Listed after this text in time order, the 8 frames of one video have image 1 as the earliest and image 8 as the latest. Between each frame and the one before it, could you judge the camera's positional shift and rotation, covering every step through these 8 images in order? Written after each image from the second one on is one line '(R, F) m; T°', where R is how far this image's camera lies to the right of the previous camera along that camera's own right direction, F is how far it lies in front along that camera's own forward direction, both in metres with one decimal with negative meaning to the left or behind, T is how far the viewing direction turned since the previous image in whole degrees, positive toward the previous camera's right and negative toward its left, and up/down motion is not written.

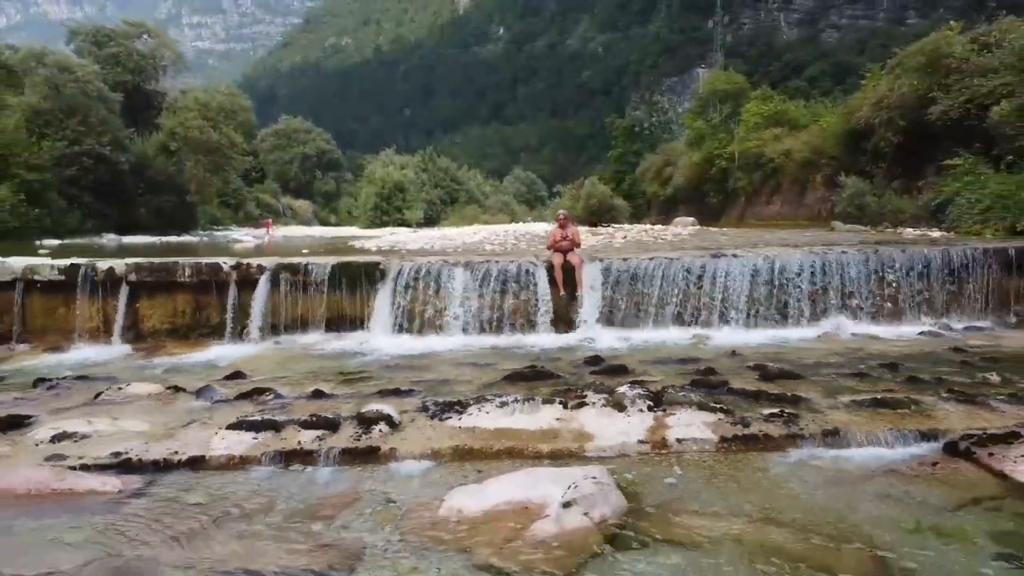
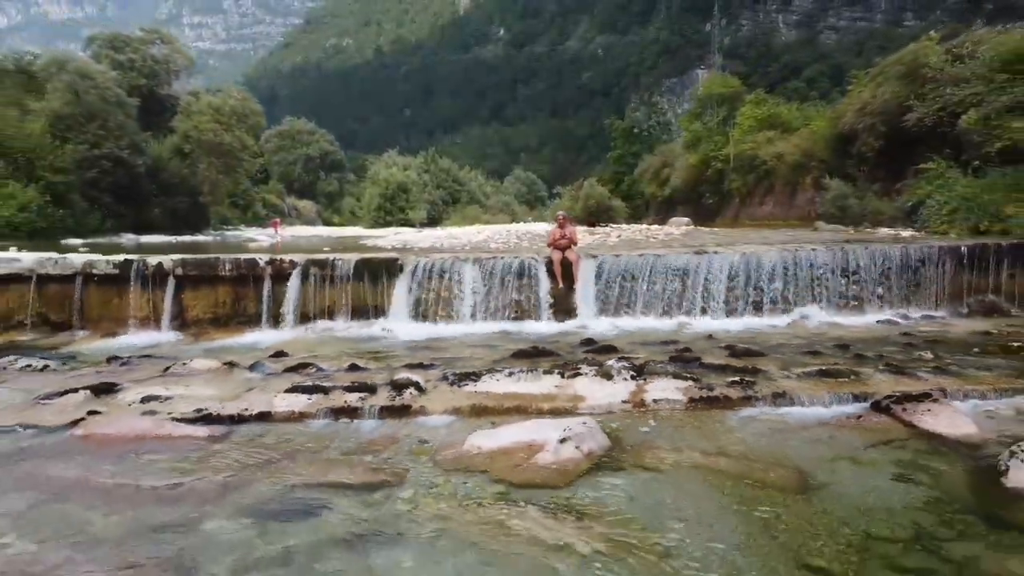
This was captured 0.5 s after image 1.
(-0.1, -1.3) m; 0°
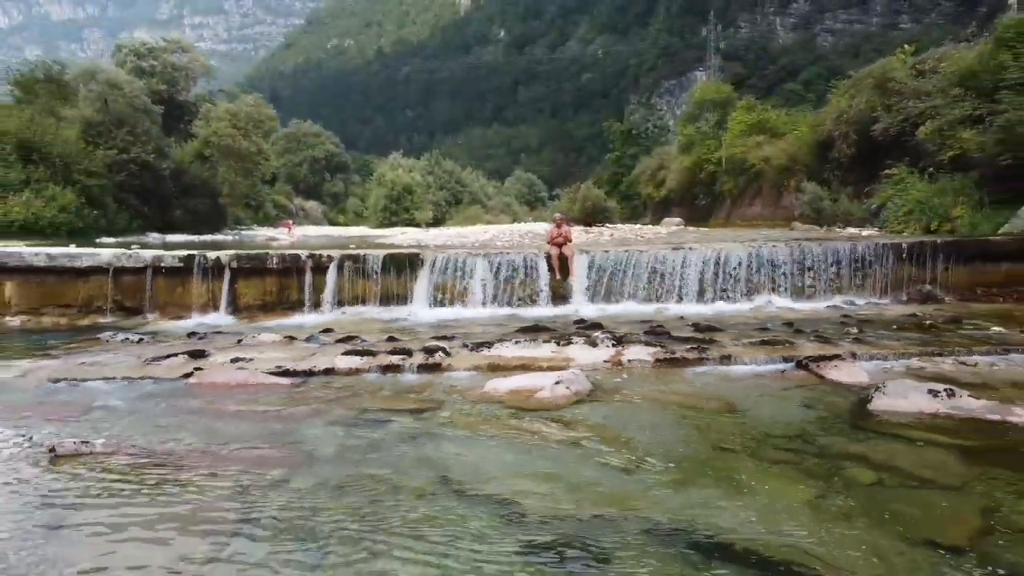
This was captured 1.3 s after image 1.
(-0.1, -2.0) m; 0°
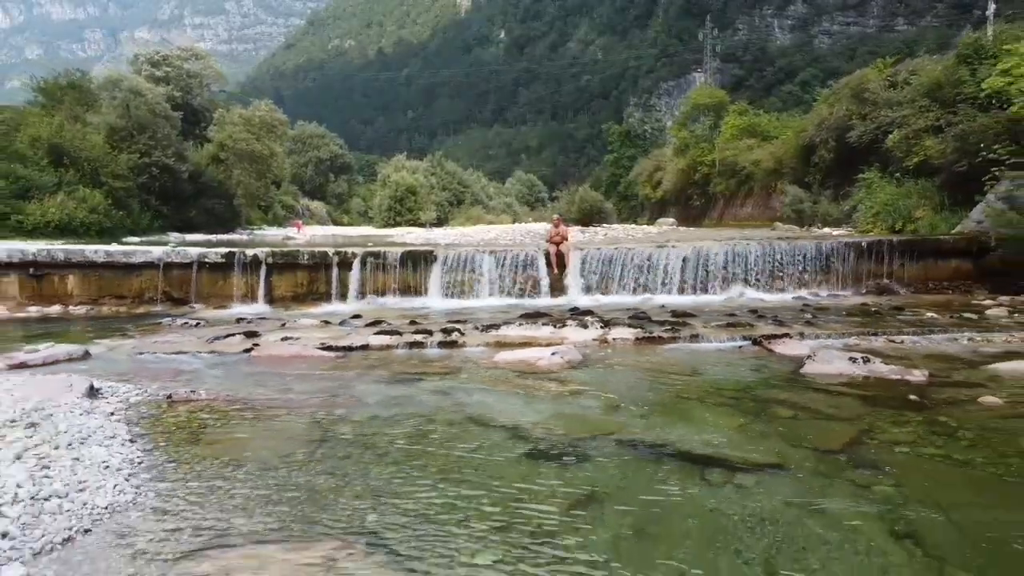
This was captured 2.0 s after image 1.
(-0.1, -1.8) m; 0°
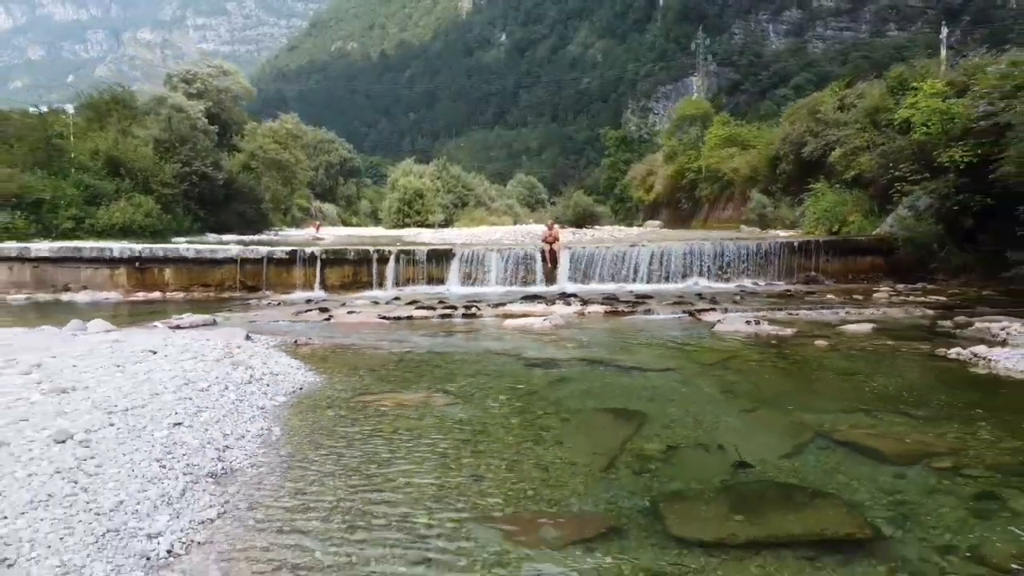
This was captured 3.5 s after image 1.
(-0.1, -4.1) m; 0°
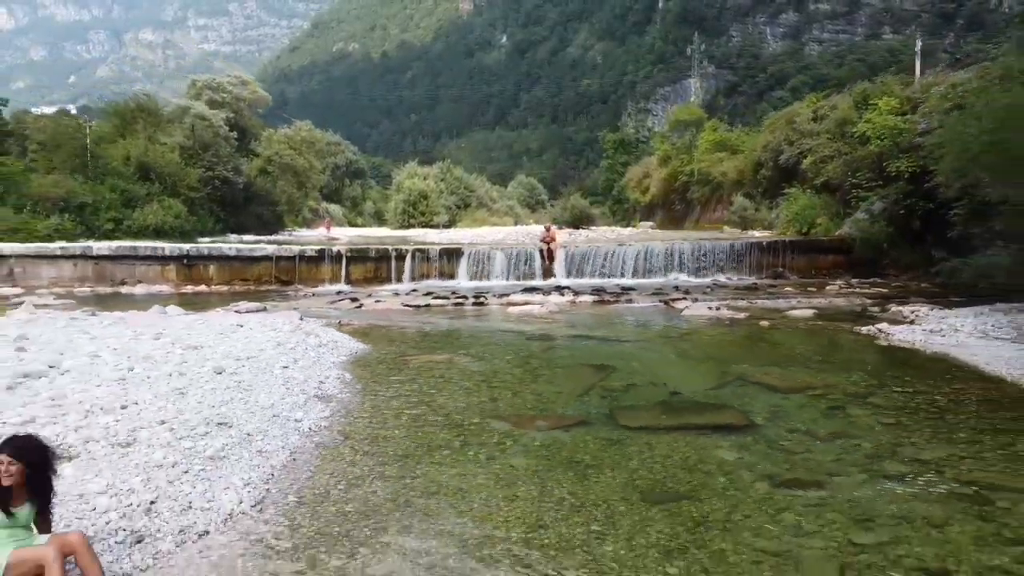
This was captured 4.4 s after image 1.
(-0.1, -2.6) m; 0°
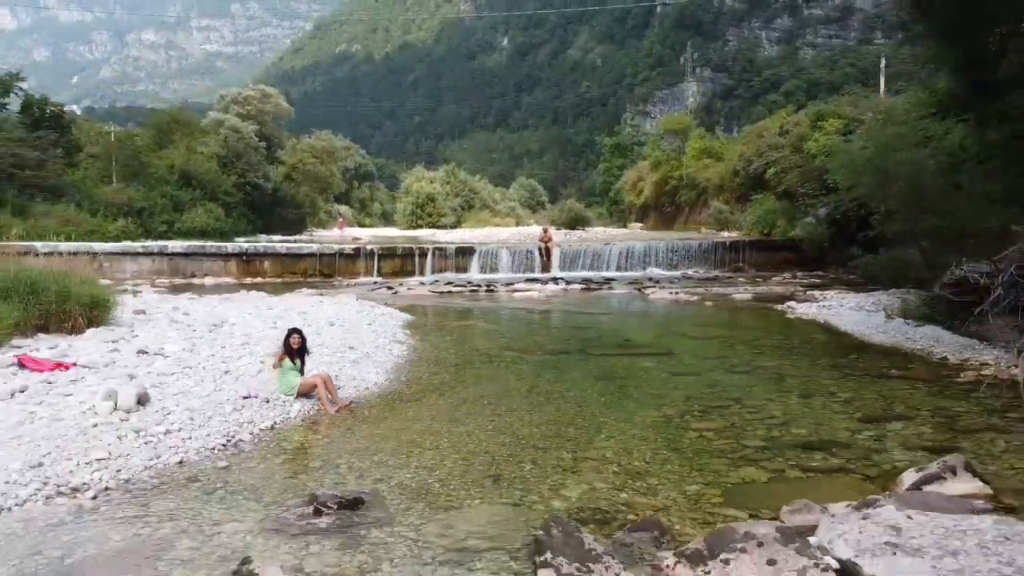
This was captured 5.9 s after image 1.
(-0.2, -4.4) m; 0°
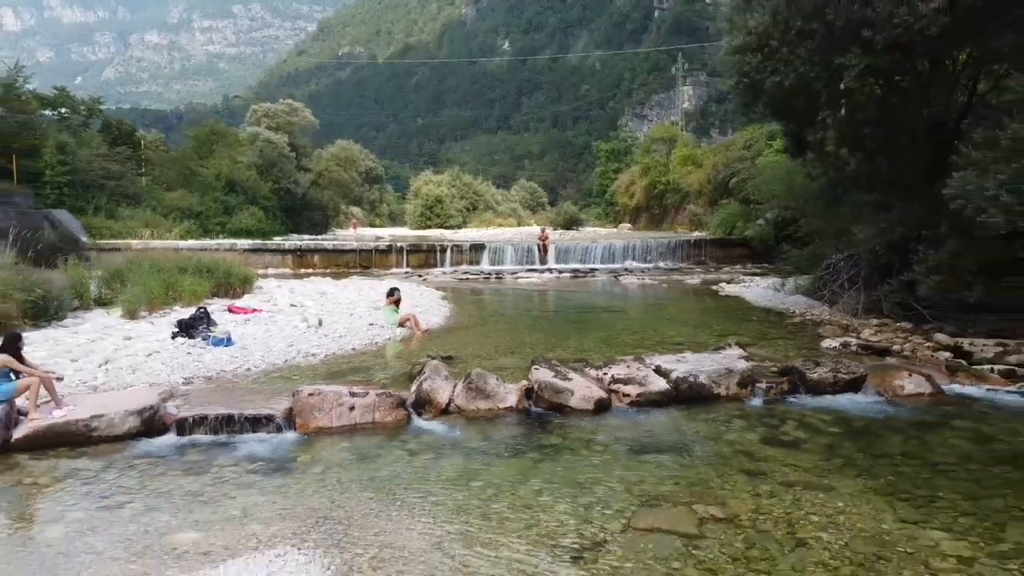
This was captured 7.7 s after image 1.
(-0.2, -6.0) m; 0°
